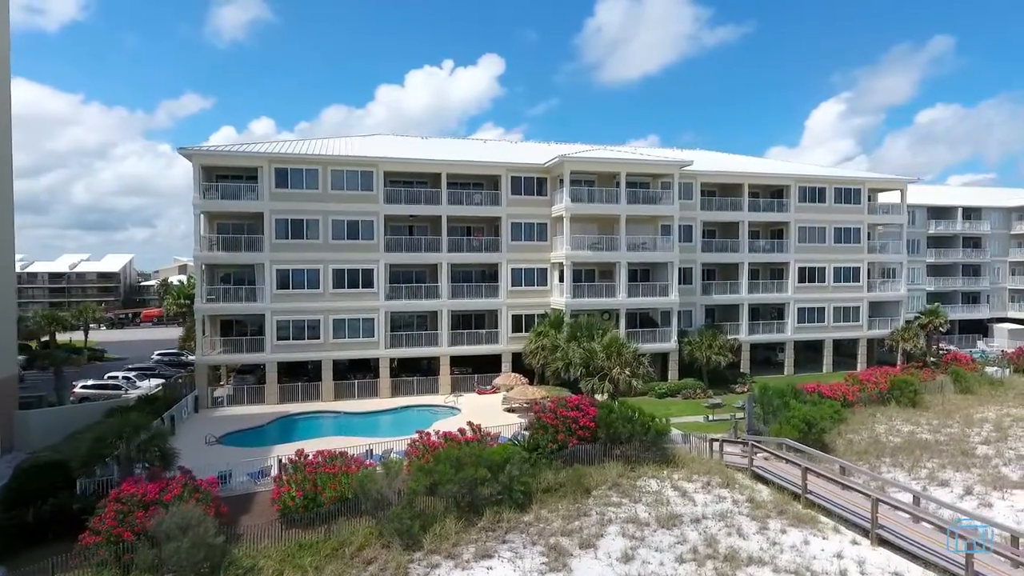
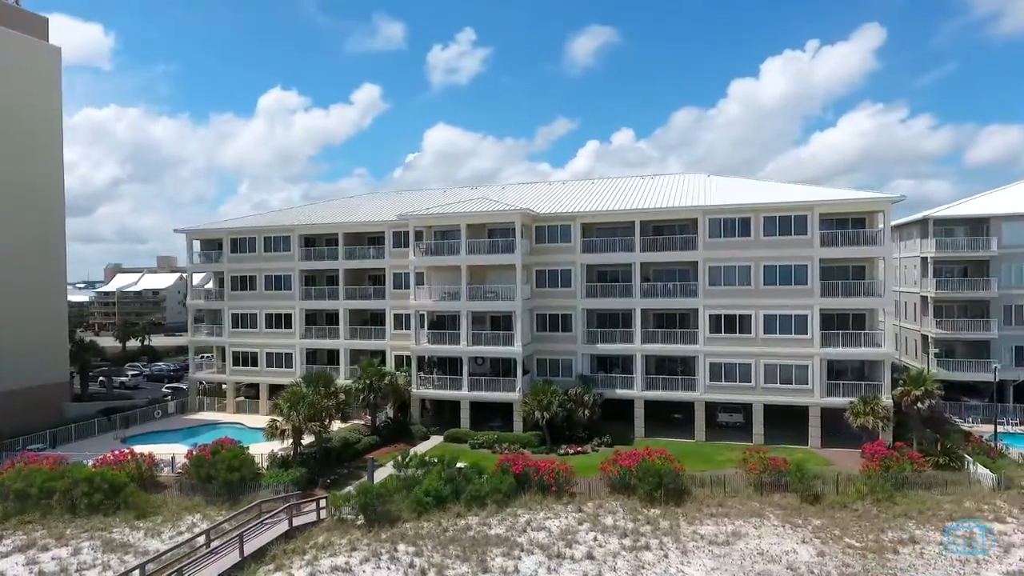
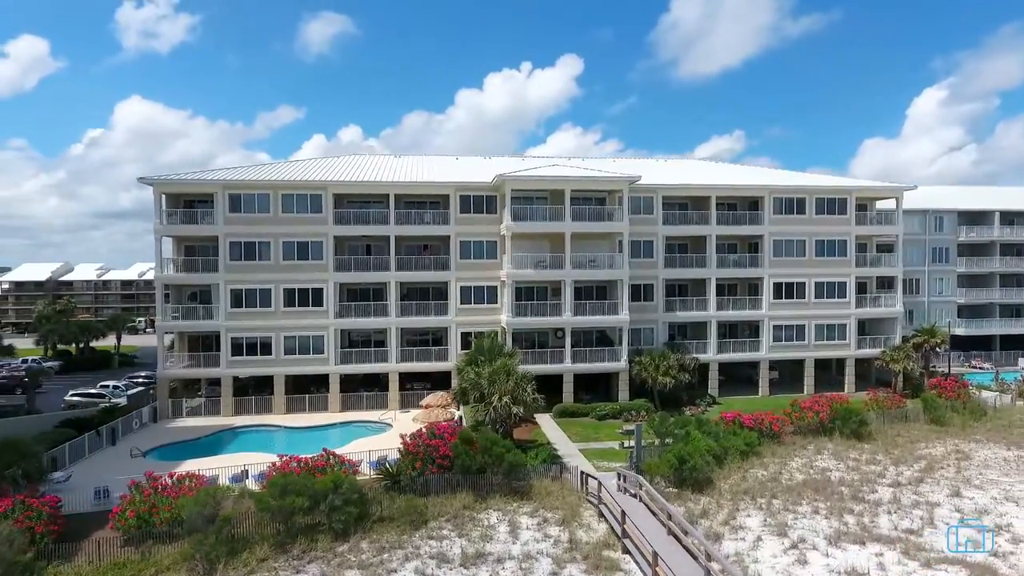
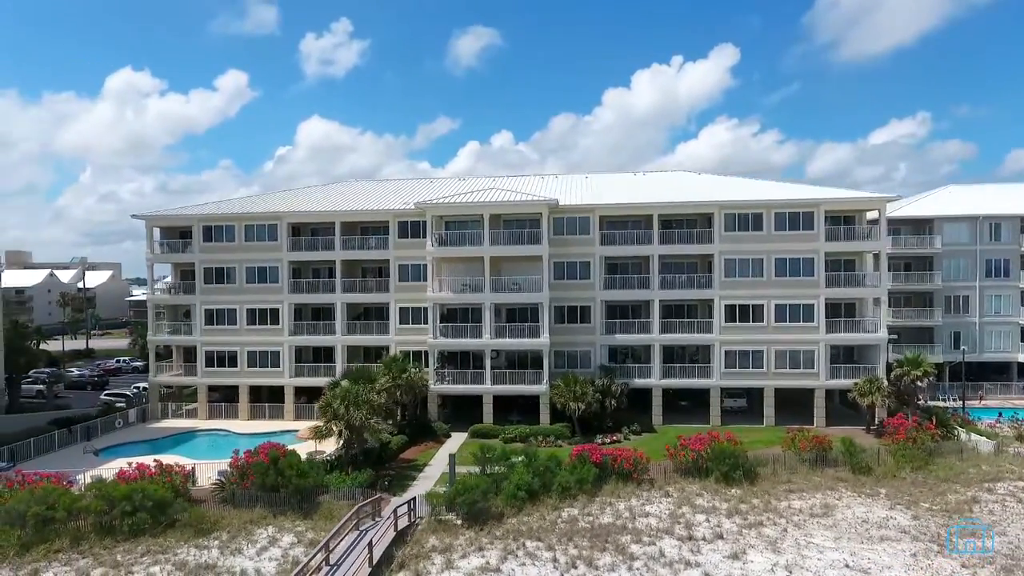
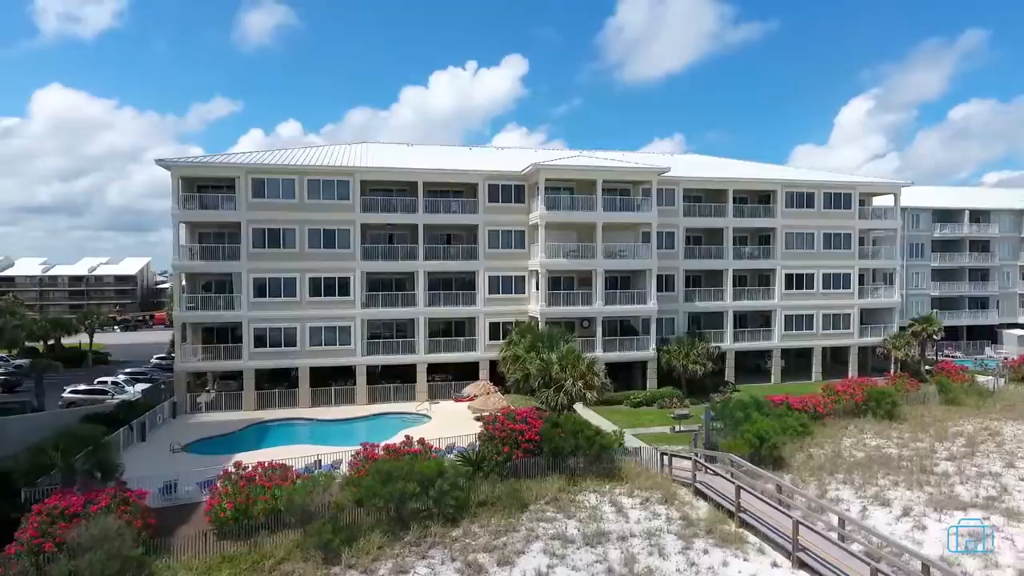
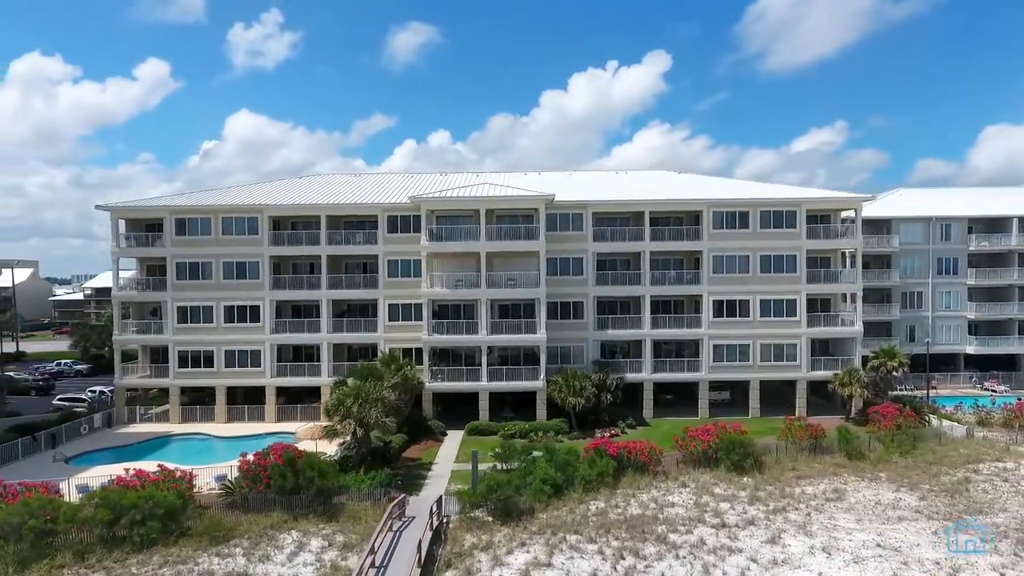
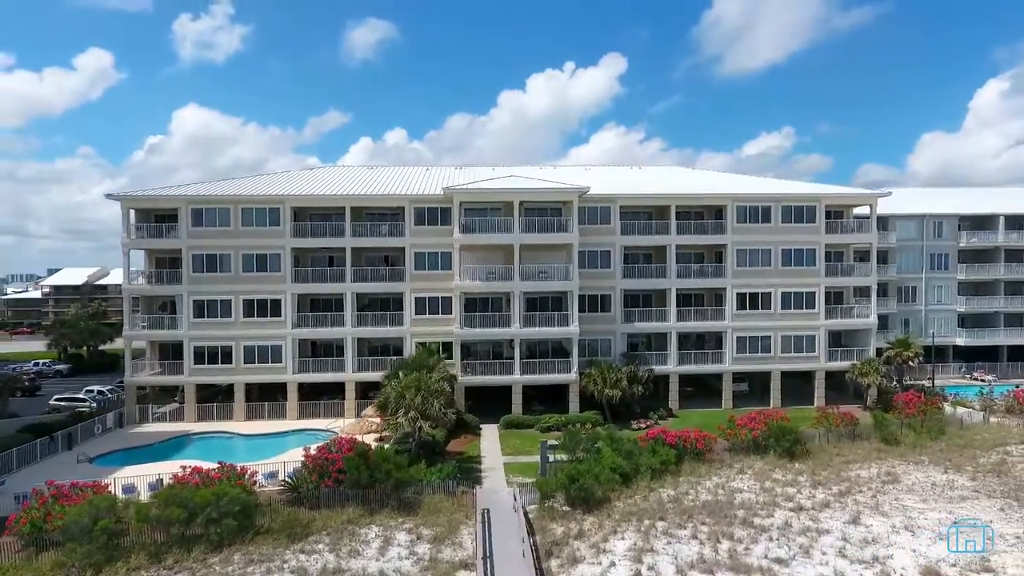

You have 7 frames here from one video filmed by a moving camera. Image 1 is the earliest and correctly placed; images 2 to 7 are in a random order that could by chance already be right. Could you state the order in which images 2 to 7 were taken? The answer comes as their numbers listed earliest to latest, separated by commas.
5, 3, 7, 6, 4, 2
